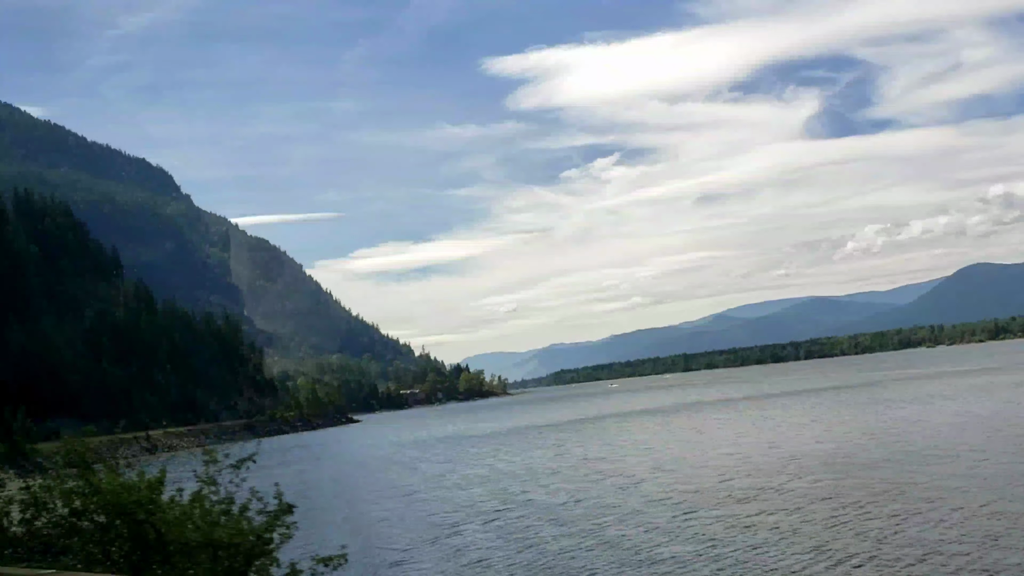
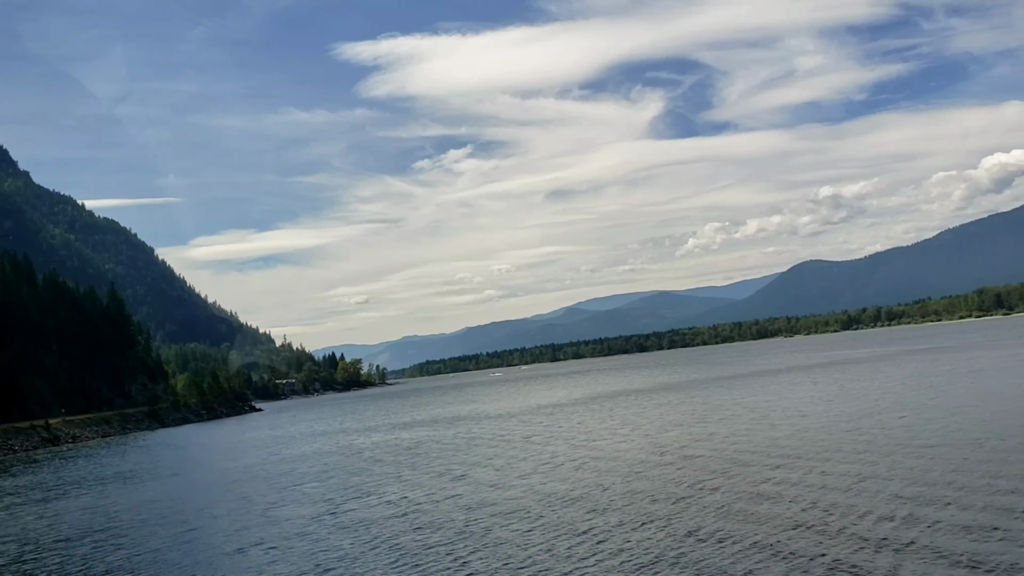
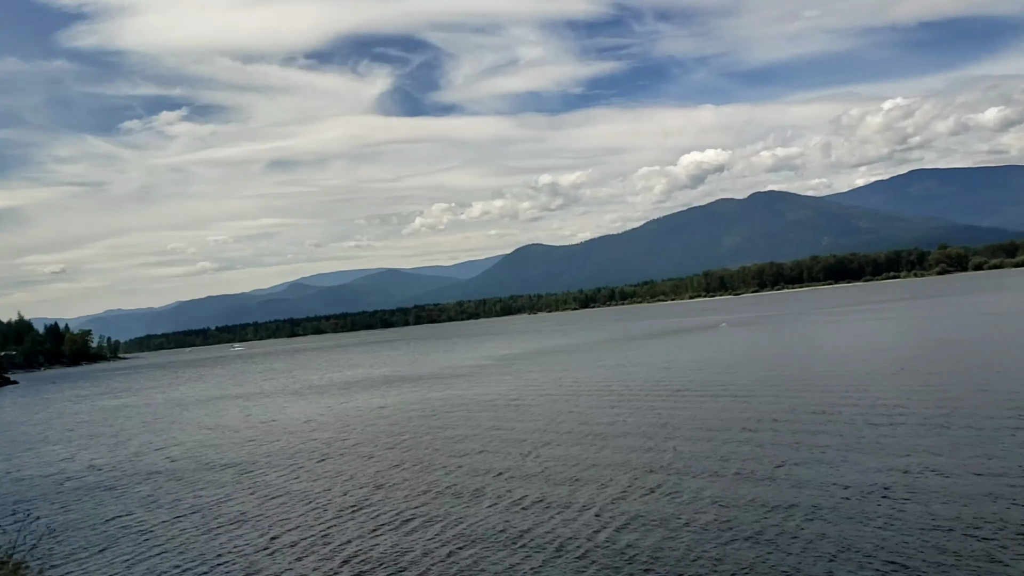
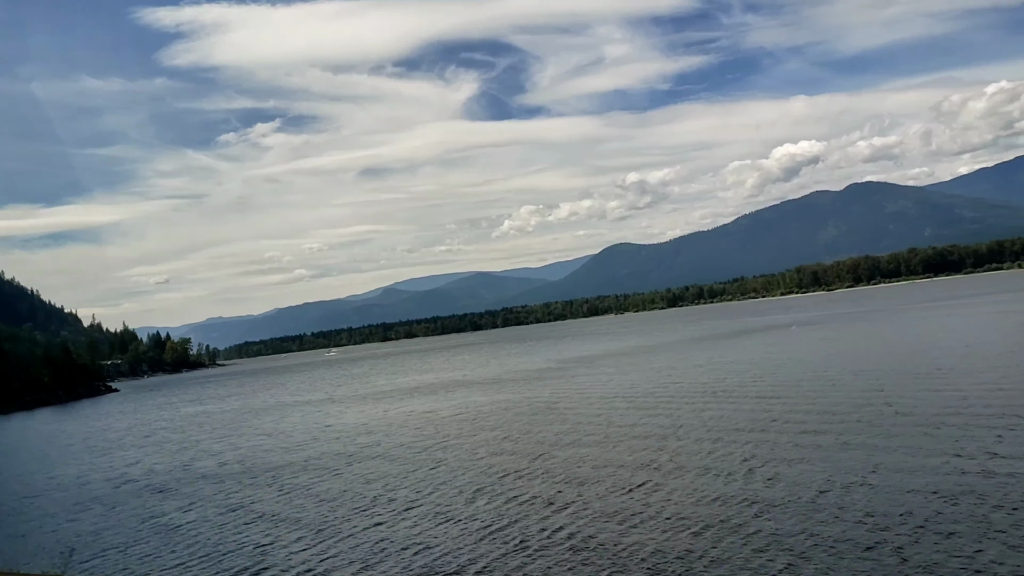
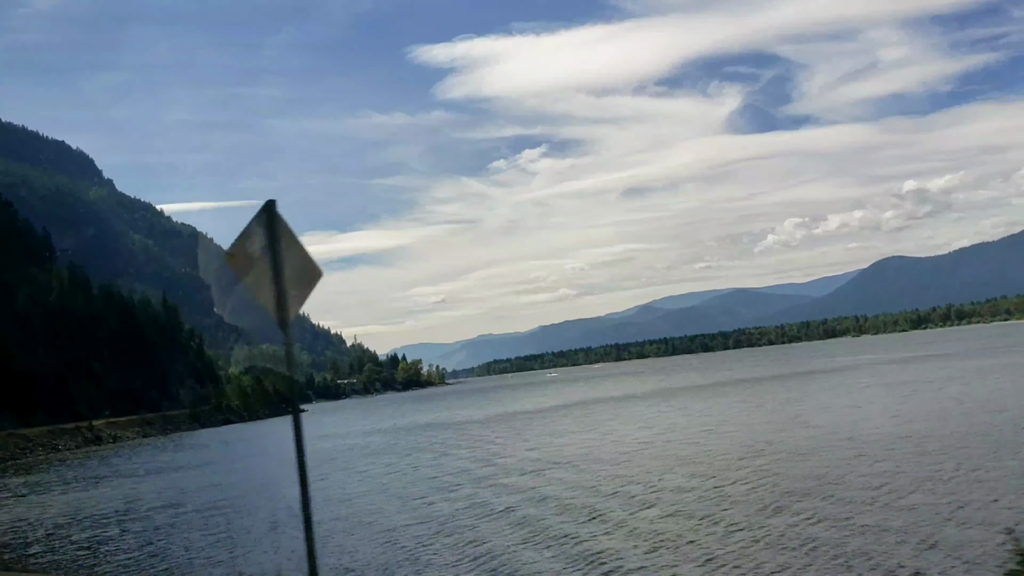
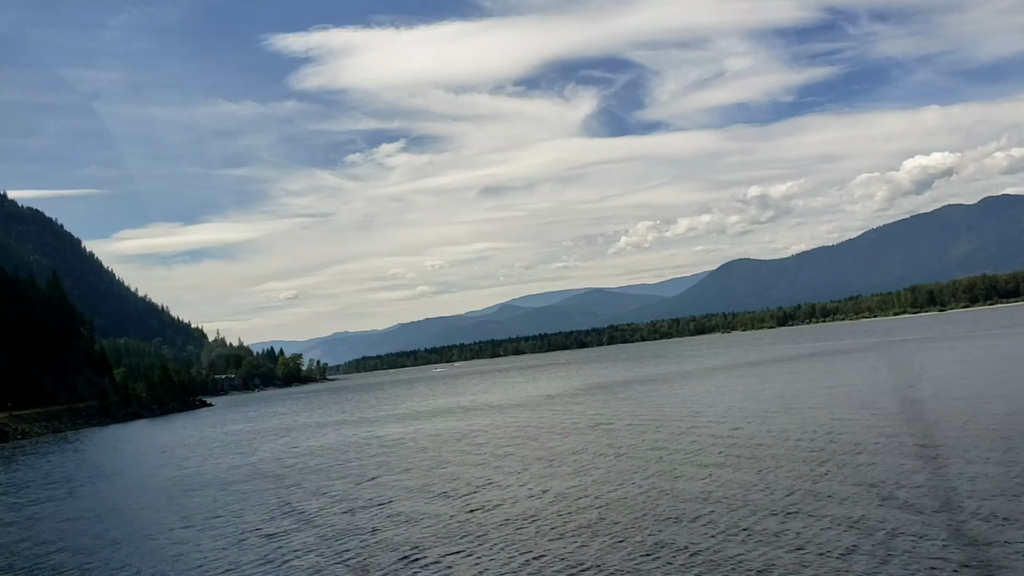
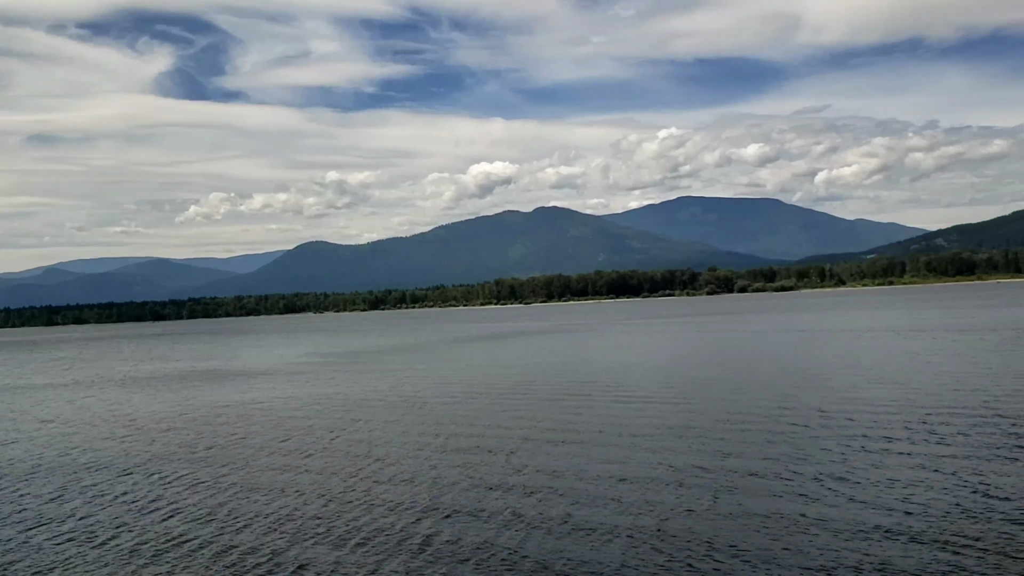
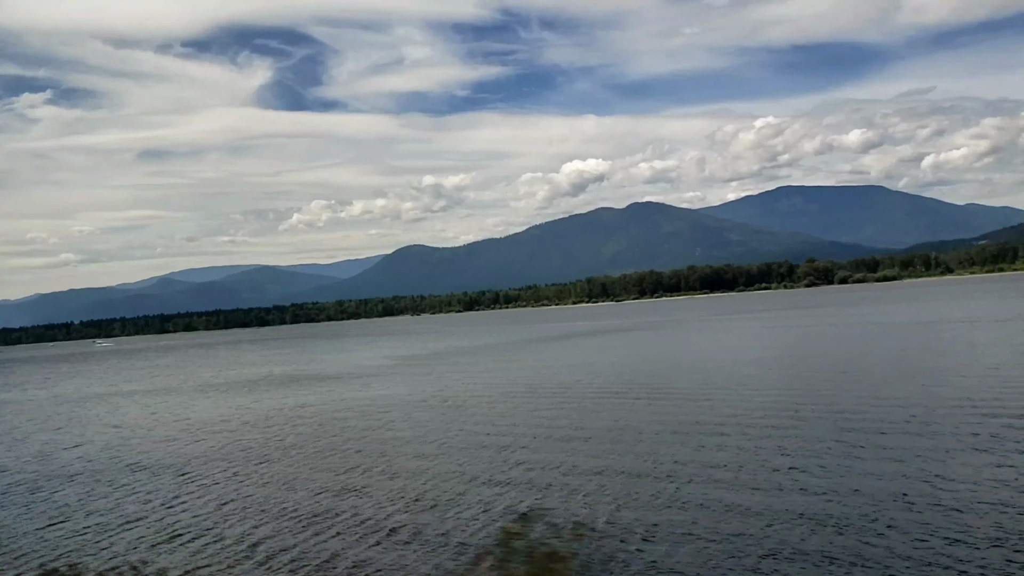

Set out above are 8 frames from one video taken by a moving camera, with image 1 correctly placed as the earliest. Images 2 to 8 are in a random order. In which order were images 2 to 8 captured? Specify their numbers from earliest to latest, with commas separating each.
5, 2, 6, 4, 3, 8, 7
